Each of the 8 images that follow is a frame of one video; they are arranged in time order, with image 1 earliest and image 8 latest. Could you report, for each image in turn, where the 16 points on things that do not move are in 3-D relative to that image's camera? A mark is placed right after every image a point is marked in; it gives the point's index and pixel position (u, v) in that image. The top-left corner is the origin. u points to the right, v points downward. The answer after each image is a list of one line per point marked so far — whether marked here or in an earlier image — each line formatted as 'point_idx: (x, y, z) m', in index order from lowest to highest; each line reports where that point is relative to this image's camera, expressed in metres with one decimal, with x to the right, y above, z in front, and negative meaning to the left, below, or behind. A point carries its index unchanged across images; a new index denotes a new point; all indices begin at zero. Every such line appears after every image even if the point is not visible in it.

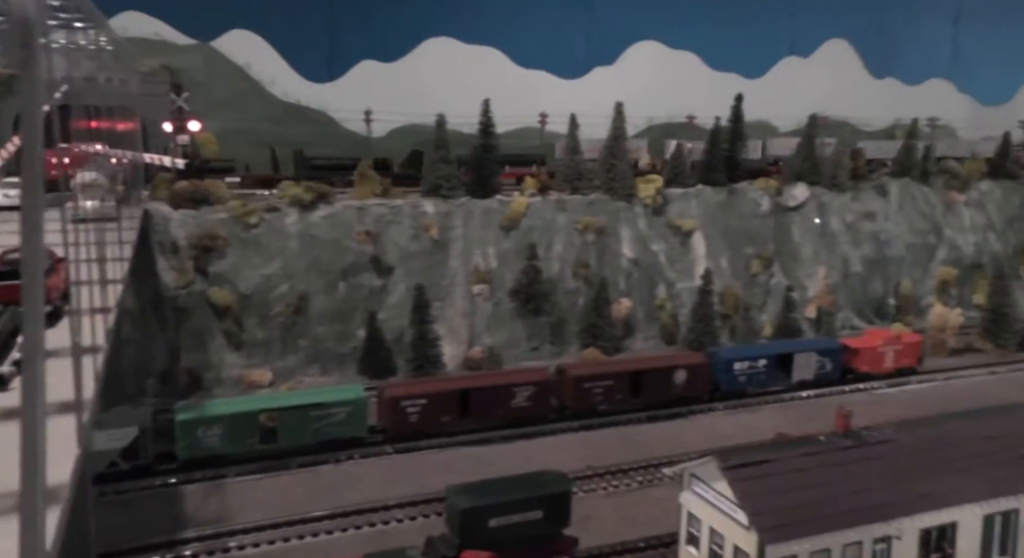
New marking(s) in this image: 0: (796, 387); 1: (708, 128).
0: (+2.9, -1.1, +9.1) m
1: (+2.6, +2.0, +11.4) m
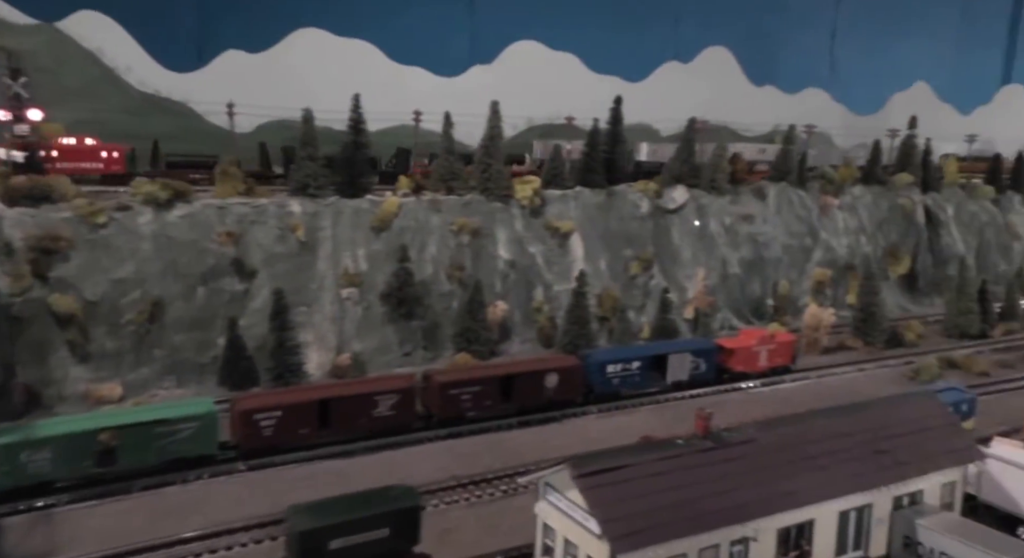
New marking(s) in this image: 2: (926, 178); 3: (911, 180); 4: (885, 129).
0: (+1.6, -1.1, +9.0) m
1: (+1.0, +2.0, +11.3) m
2: (+7.1, +1.7, +14.6) m
3: (+6.6, +1.6, +14.2) m
4: (+6.1, +2.5, +14.2) m
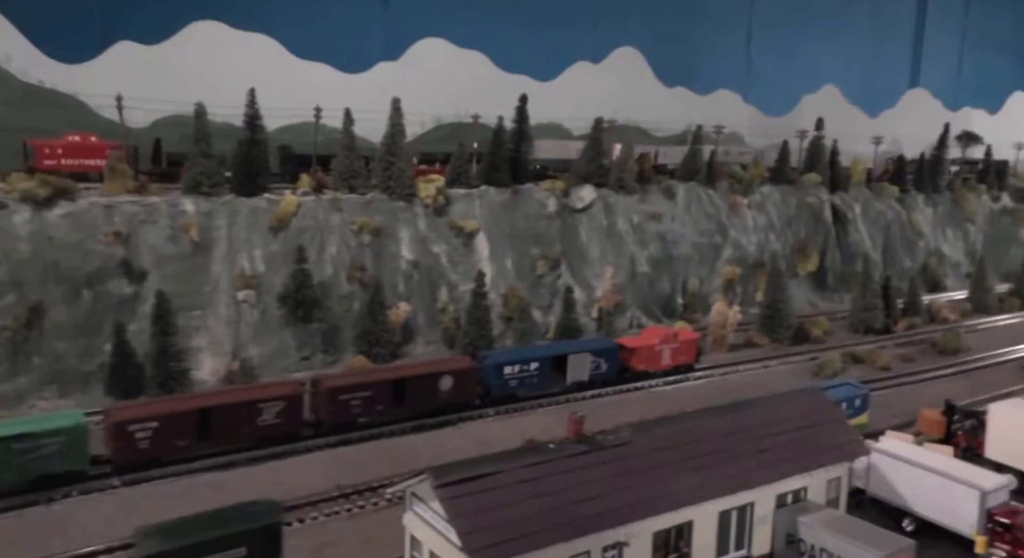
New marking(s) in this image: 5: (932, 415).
0: (+0.6, -1.1, +8.9) m
1: (-0.2, +2.0, +11.1) m
2: (+5.6, +1.8, +14.9) m
3: (+5.2, +1.7, +14.5) m
4: (+4.7, +2.5, +14.5) m
5: (+3.9, -1.2, +7.9) m
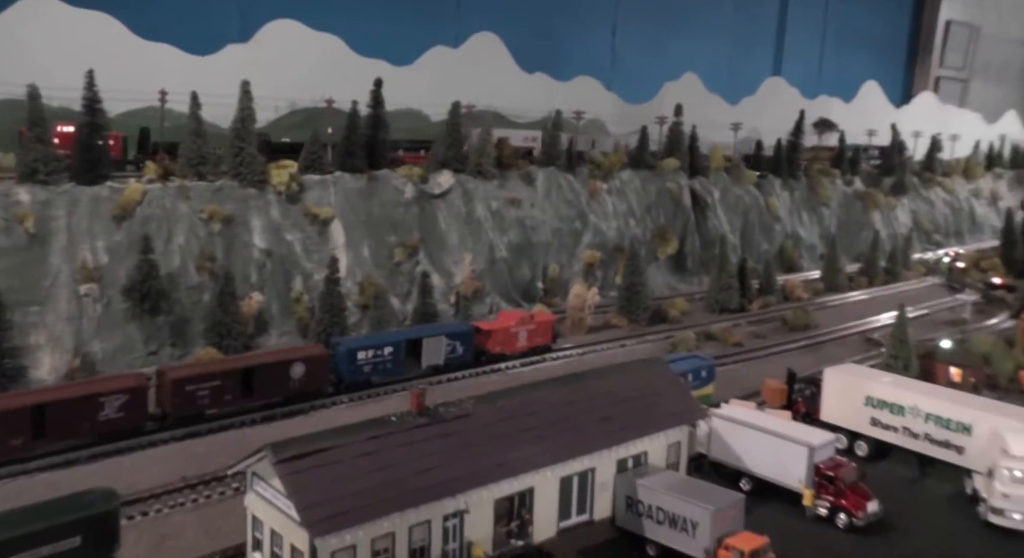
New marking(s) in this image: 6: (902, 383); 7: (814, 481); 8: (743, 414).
0: (-0.9, -1.0, +8.9) m
1: (-2.1, +2.1, +11.0) m
2: (+3.3, +2.1, +15.5) m
3: (+2.9, +2.0, +15.0) m
4: (+2.4, +2.8, +15.0) m
5: (+2.5, -1.0, +8.4) m
6: (+3.3, -0.9, +7.4) m
7: (+2.1, -1.5, +6.3) m
8: (+1.7, -1.1, +7.0) m
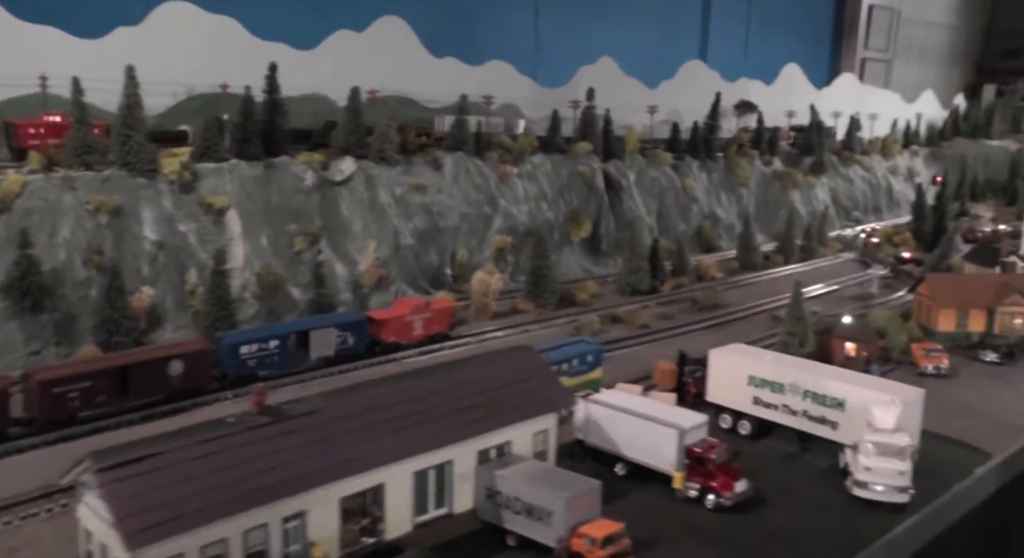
0: (-1.9, -0.9, +8.7) m
1: (-3.3, +2.2, +10.7) m
2: (+1.7, +2.4, +15.5) m
3: (+1.3, +2.3, +15.0) m
4: (+0.8, +3.1, +14.9) m
5: (+1.5, -0.9, +8.4) m
6: (+2.3, -0.7, +7.5) m
7: (+1.2, -1.4, +6.3) m
8: (+0.8, -1.0, +6.9) m
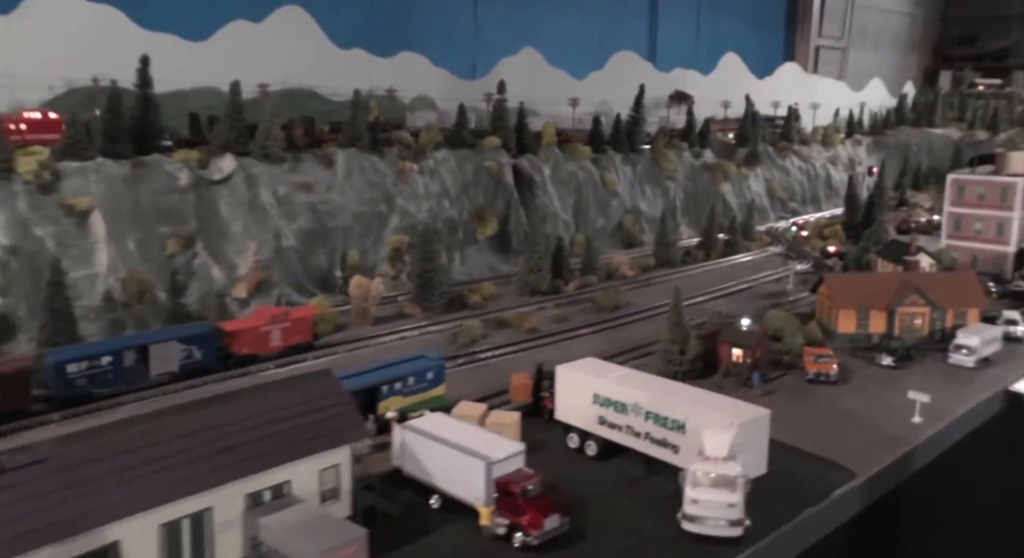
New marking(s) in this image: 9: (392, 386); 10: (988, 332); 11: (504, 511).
0: (-3.3, -1.0, +8.2) m
1: (-4.8, +2.2, +10.1) m
2: (+0.1, +2.4, +15.0) m
3: (-0.2, +2.3, +14.5) m
4: (-0.7, +3.1, +14.4) m
5: (+0.1, -0.9, +8.0) m
6: (+1.0, -0.8, +7.1) m
7: (-0.1, -1.5, +5.9) m
8: (-0.5, -1.1, +6.5) m
9: (-1.0, -0.9, +7.4) m
10: (+5.5, -0.6, +10.0) m
11: (0.0, -1.6, +5.9) m
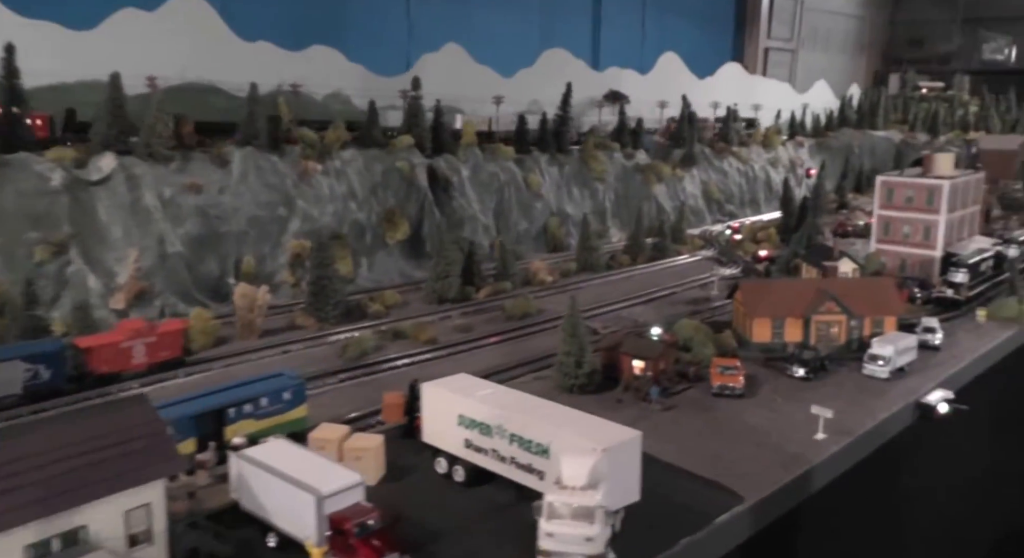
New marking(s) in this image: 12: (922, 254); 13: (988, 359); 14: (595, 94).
0: (-4.4, -1.1, +7.4) m
1: (-6.0, +2.0, +9.3) m
2: (-1.3, +2.3, +14.4) m
3: (-1.6, +2.2, +13.9) m
4: (-2.1, +3.0, +13.7) m
5: (-1.0, -1.0, +7.4) m
6: (-0.1, -0.9, +6.5) m
7: (-1.1, -1.6, +5.3) m
8: (-1.6, -1.2, +5.9) m
9: (-2.1, -1.0, +6.7) m
10: (+4.4, -0.7, +9.6) m
11: (-1.1, -1.7, +5.2) m
12: (+6.3, +0.4, +13.4) m
13: (+5.7, -1.0, +10.4) m
14: (+1.6, +3.7, +17.3) m
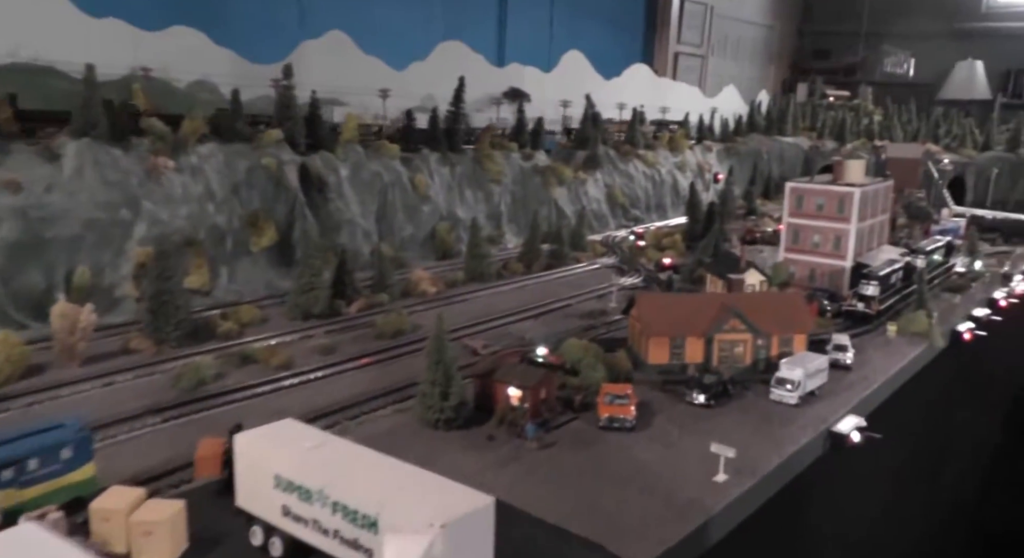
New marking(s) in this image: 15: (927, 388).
0: (-5.5, -1.2, +5.7) m
1: (-7.2, +1.9, +7.4) m
2: (-3.0, +2.2, +13.0) m
3: (-3.3, +2.1, +12.4) m
4: (-3.8, +2.9, +12.2) m
5: (-2.1, -1.2, +6.0) m
6: (-1.1, -1.0, +5.2) m
7: (-2.0, -1.7, +3.9) m
8: (-2.5, -1.3, +4.4) m
9: (-3.1, -1.1, +5.2) m
10: (+3.0, -0.8, +8.7) m
11: (-2.0, -1.8, +3.9) m
12: (+4.6, +0.2, +12.7) m
13: (+4.3, -1.1, +9.7) m
14: (-0.4, +3.5, +16.1) m
15: (+5.1, -1.3, +10.6) m
